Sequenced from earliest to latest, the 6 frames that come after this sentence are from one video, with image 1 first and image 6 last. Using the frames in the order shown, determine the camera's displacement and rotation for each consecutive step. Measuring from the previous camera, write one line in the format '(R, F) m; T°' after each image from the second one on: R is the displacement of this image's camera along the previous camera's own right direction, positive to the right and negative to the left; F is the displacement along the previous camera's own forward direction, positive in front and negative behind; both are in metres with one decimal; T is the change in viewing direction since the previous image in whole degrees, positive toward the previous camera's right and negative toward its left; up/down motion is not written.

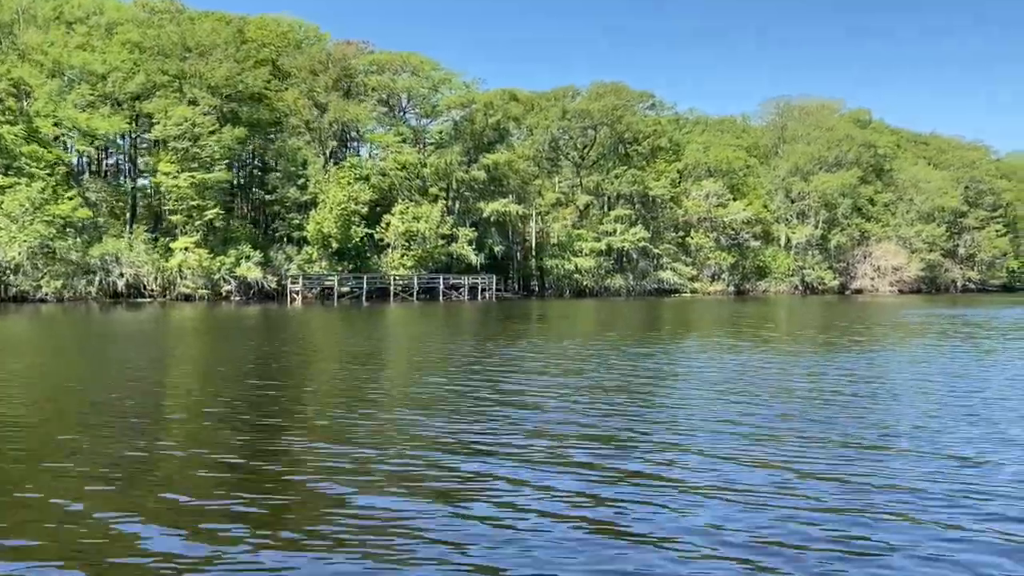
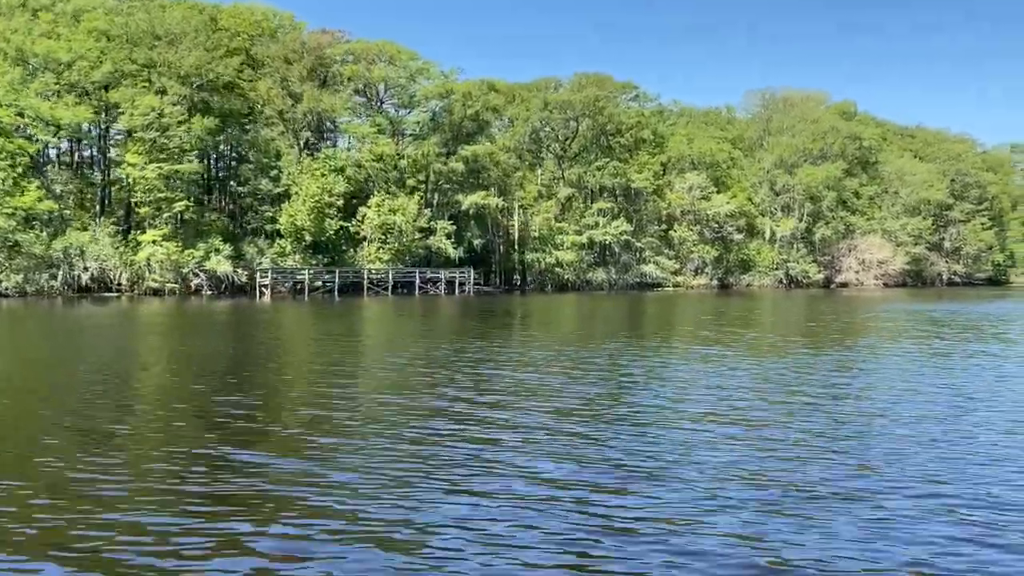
(+0.5, +0.7) m; +1°
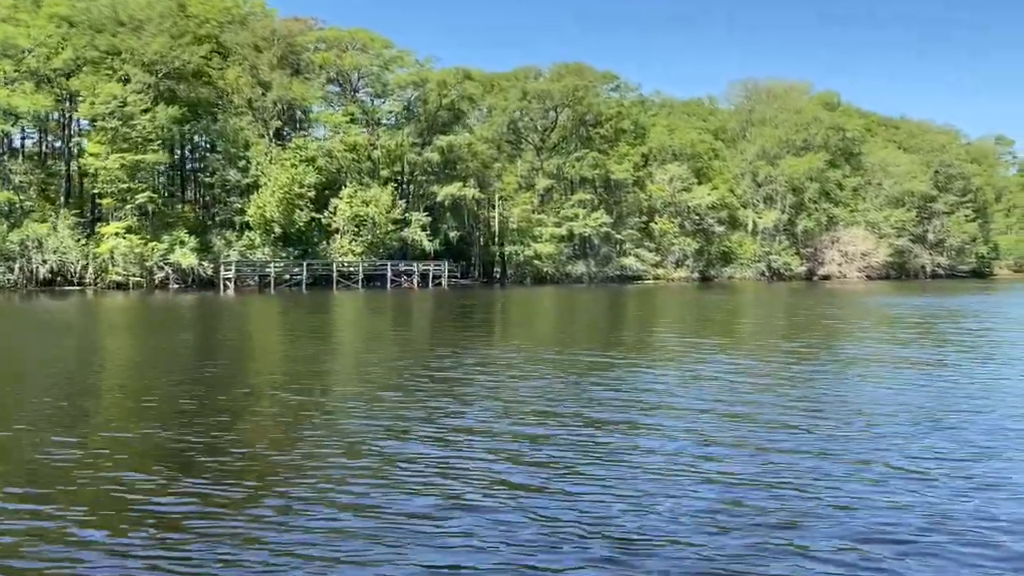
(+0.6, +0.7) m; +1°
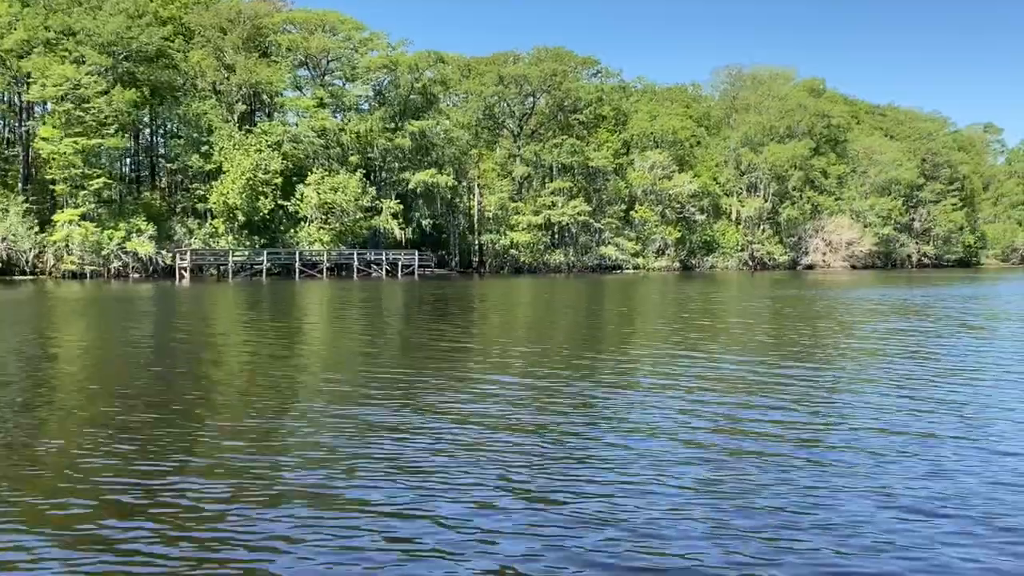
(+0.9, +1.0) m; 0°
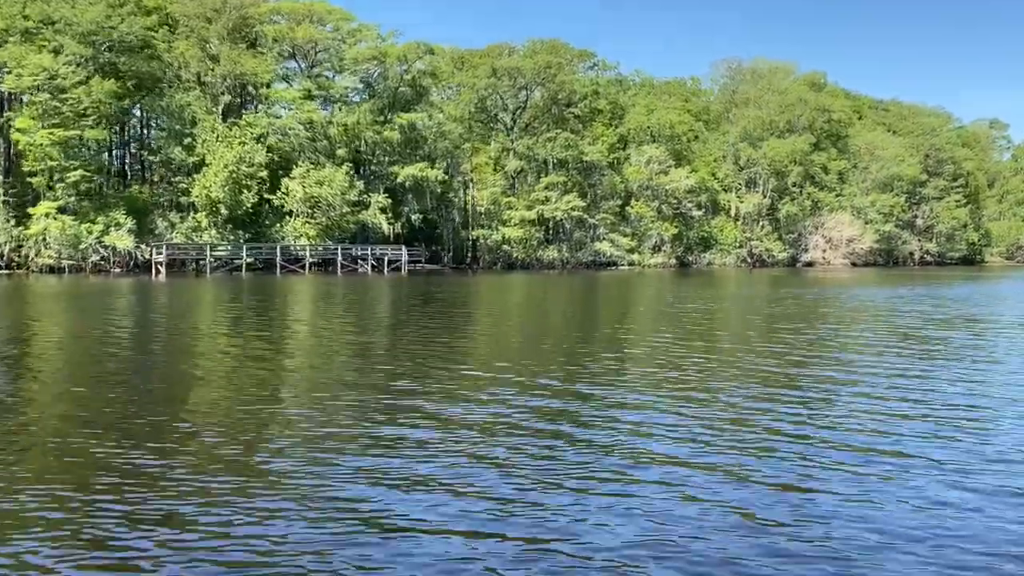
(+0.7, +0.8) m; 0°
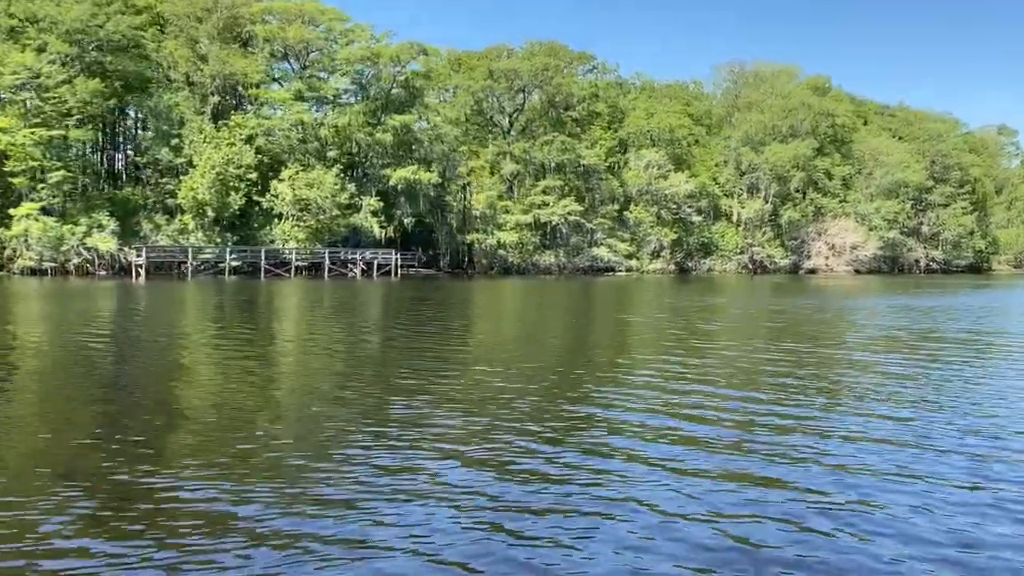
(+0.6, +0.7) m; -1°
